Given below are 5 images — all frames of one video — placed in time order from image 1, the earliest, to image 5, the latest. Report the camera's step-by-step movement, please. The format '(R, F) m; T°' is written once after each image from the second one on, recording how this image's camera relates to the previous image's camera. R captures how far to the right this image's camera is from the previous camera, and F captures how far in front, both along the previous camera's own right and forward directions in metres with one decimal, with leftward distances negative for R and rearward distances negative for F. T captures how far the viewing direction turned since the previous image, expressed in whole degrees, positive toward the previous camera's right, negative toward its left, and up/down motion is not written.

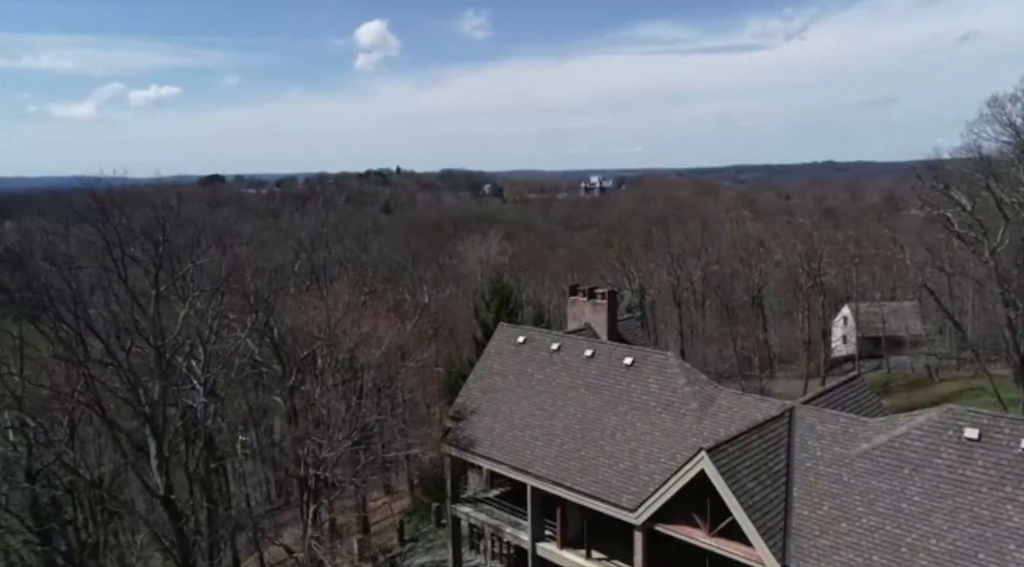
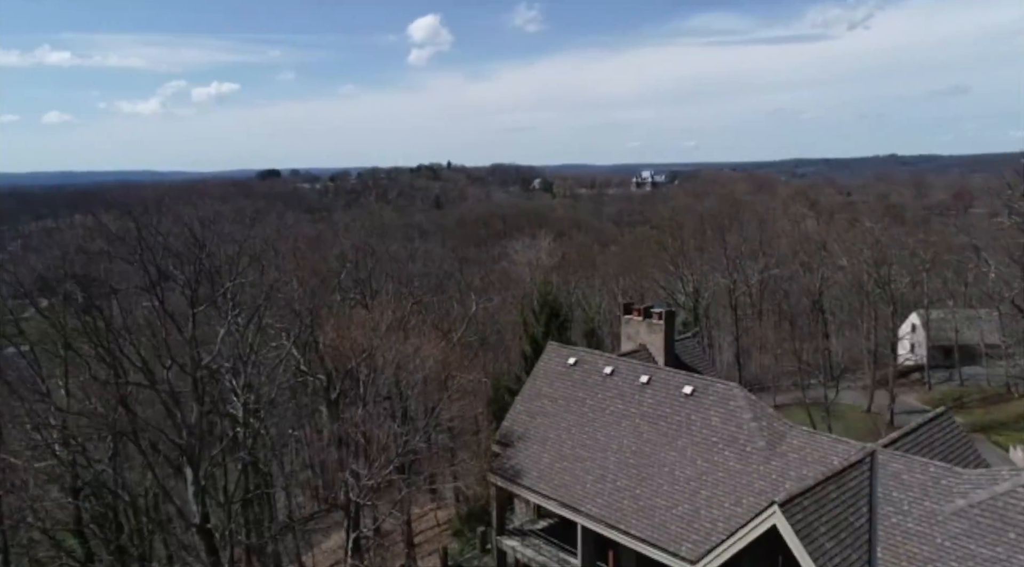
(0.0, +1.2) m; -4°
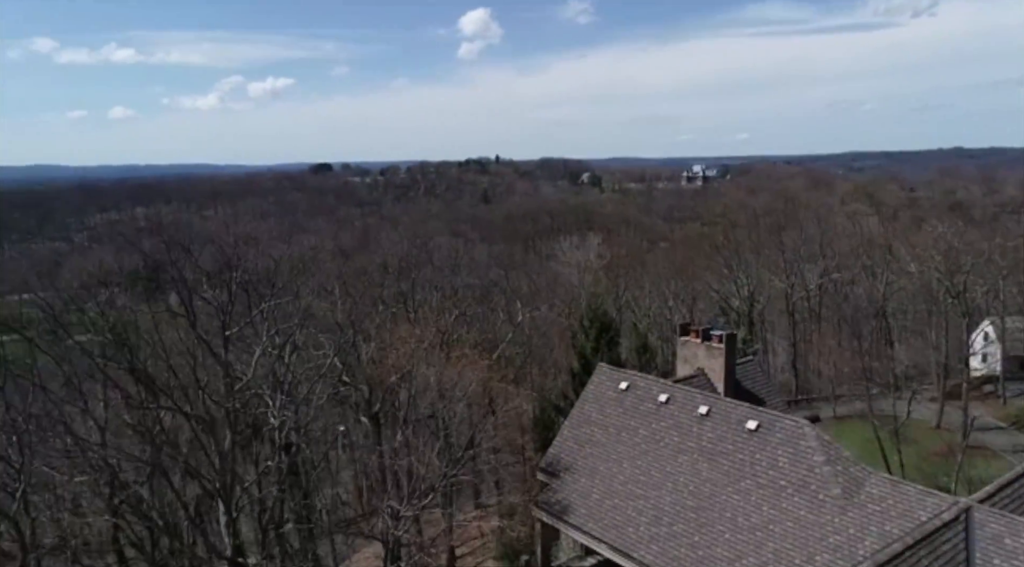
(0.0, +1.2) m; -3°
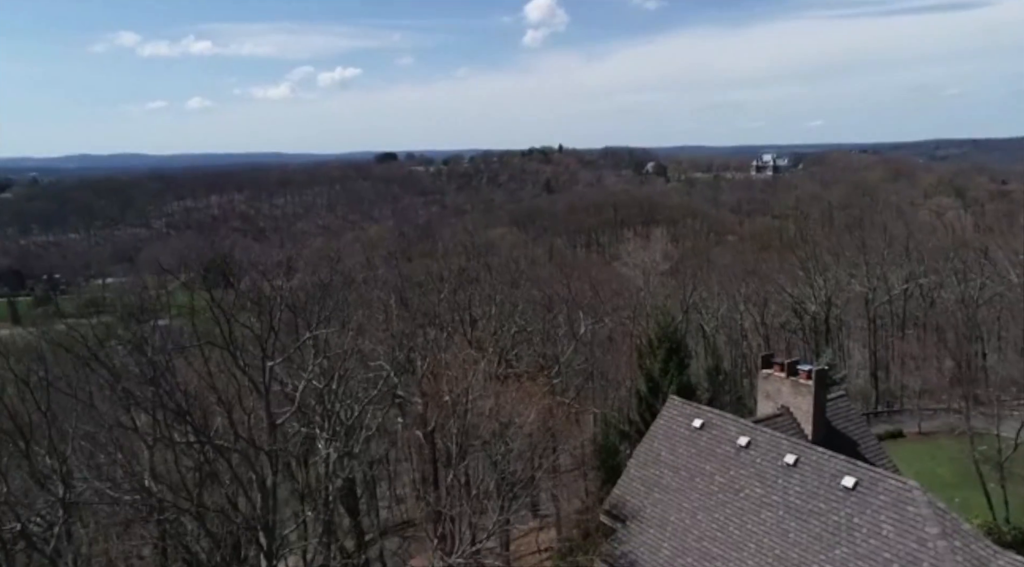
(0.0, +1.6) m; -5°
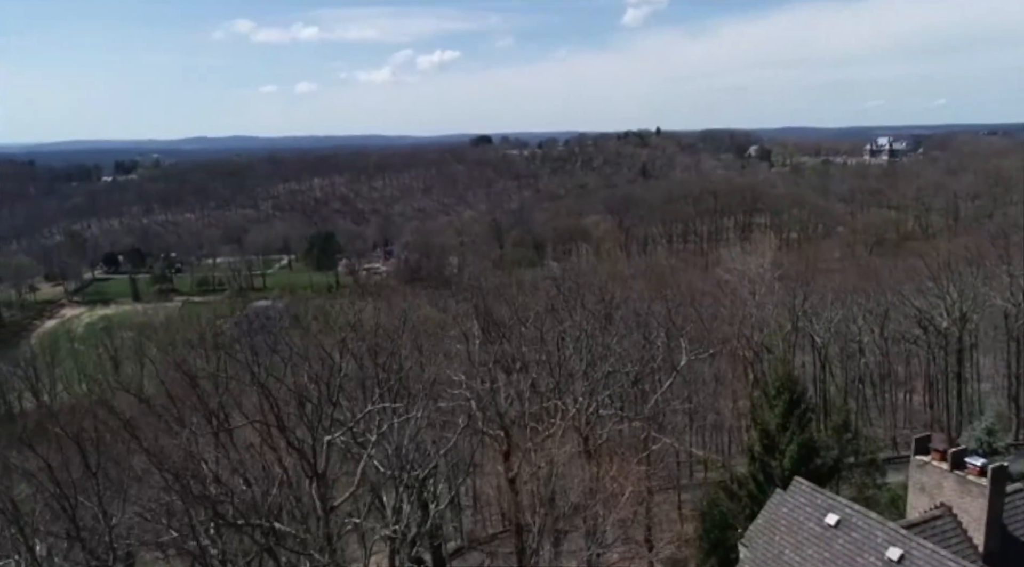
(0.0, +2.7) m; -7°
